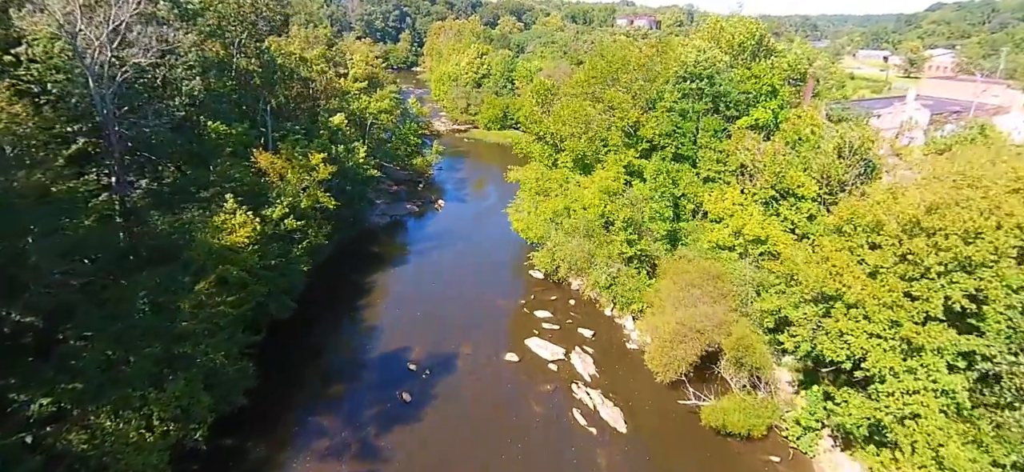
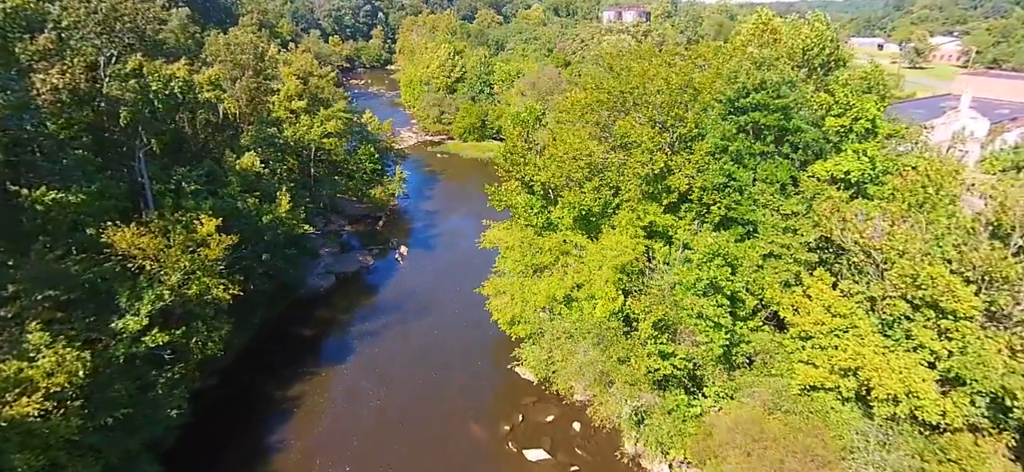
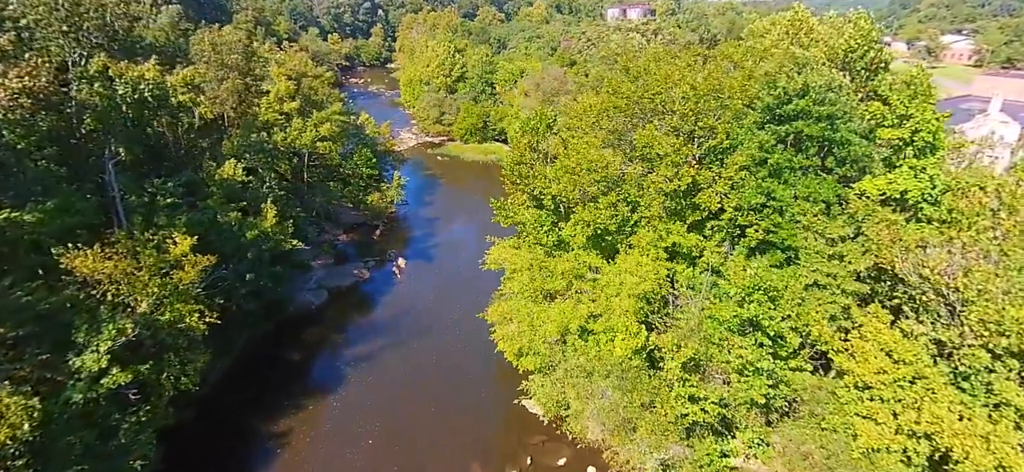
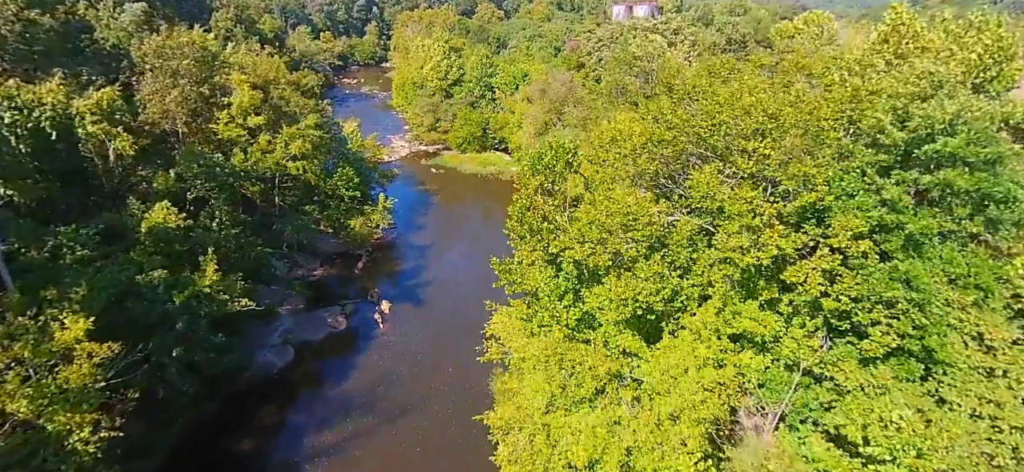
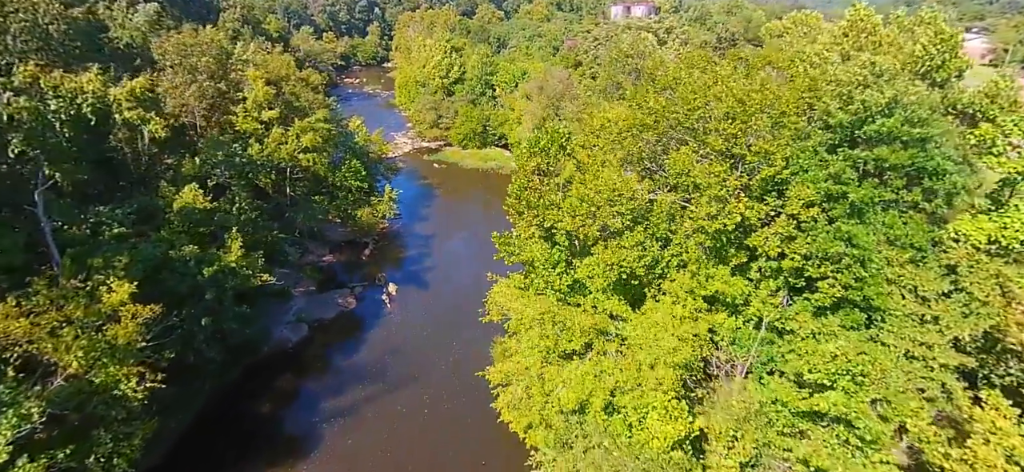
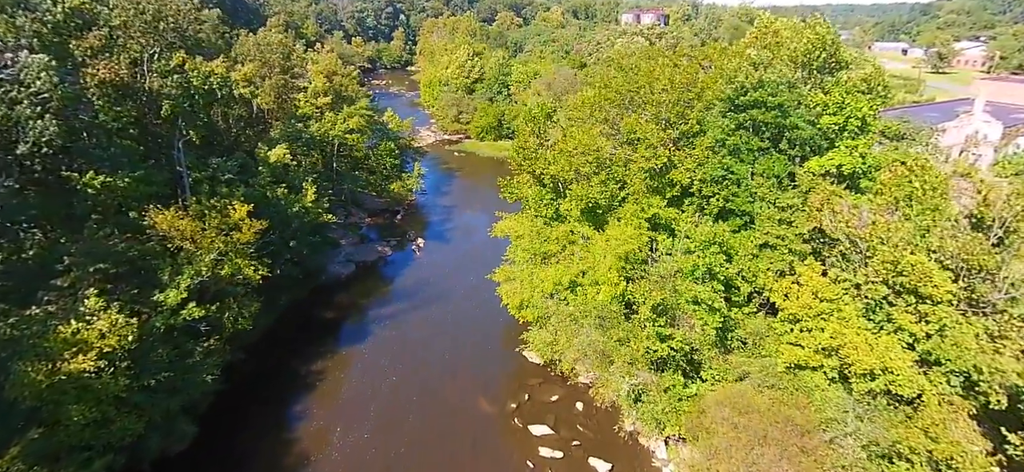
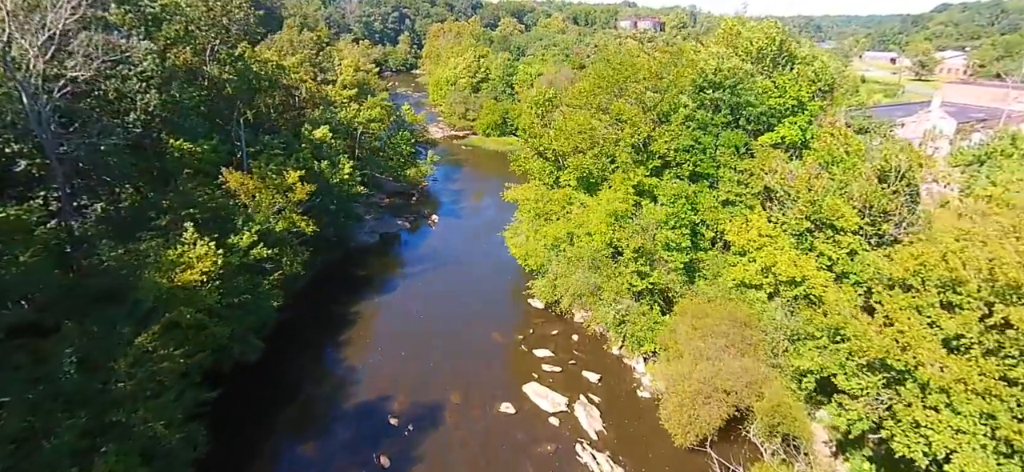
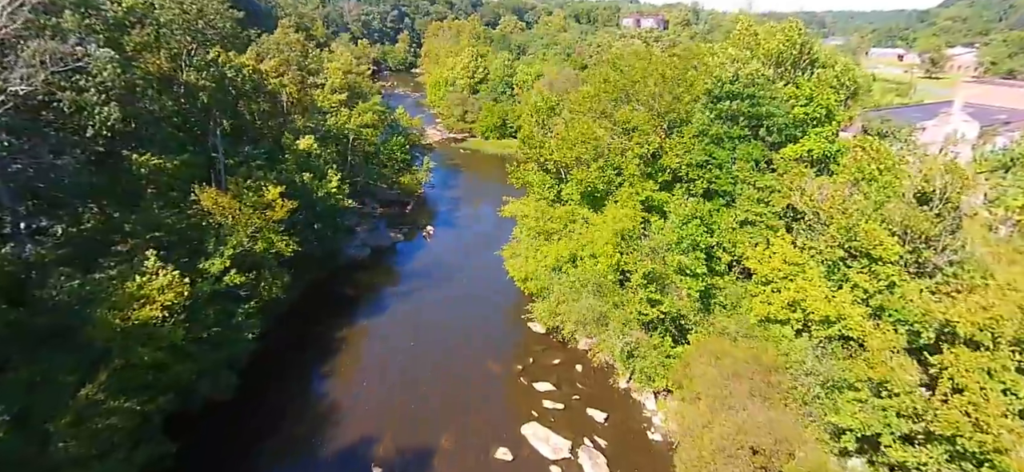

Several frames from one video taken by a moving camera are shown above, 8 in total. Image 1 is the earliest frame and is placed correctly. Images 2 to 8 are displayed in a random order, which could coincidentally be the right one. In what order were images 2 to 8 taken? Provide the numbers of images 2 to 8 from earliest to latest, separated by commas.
7, 8, 6, 2, 3, 5, 4
